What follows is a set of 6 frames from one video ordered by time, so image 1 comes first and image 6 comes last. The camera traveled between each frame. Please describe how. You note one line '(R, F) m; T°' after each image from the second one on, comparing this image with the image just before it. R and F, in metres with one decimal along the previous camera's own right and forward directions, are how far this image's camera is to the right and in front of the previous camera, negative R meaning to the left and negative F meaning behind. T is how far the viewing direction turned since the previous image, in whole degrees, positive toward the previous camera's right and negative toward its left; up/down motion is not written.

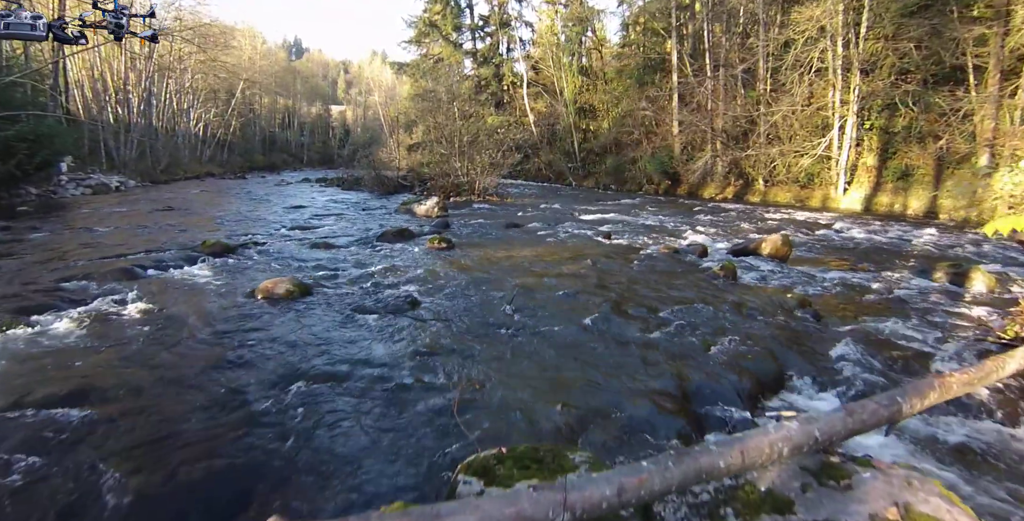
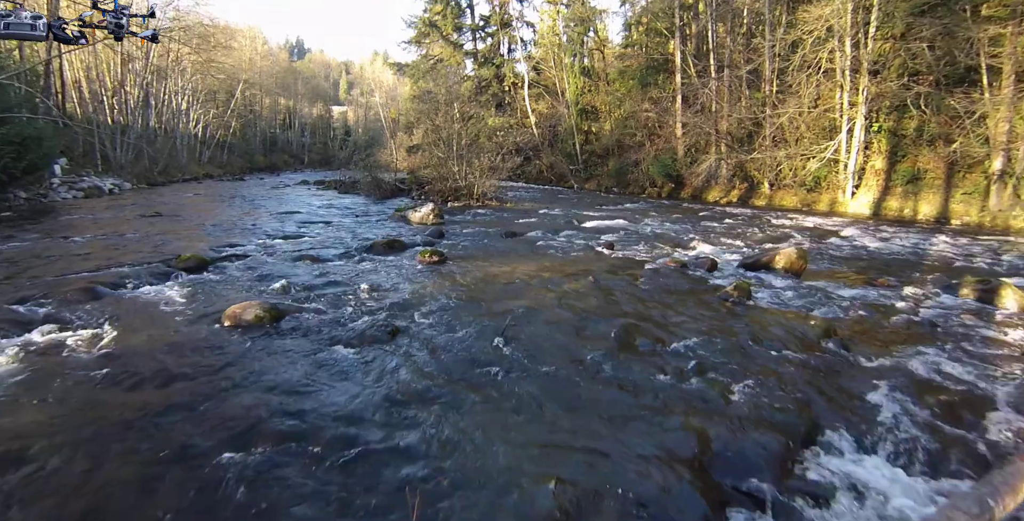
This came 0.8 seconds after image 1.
(+0.1, +0.6) m; 0°
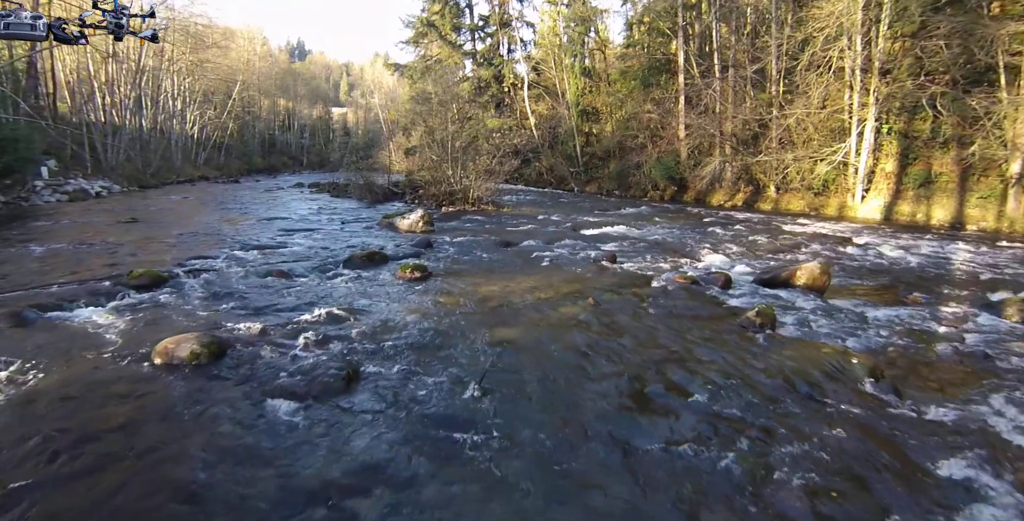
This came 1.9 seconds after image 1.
(+0.1, +0.9) m; 0°
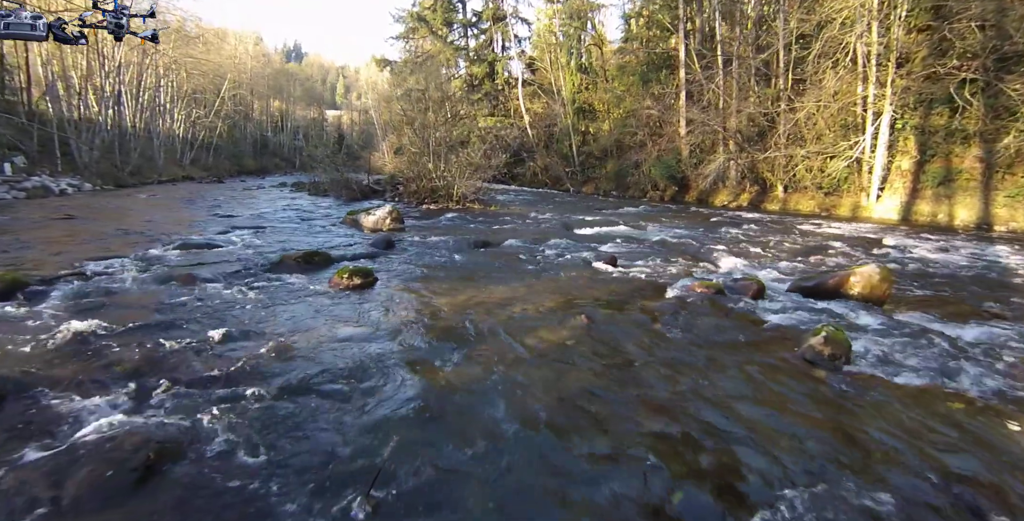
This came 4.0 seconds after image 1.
(+0.3, +1.9) m; 0°
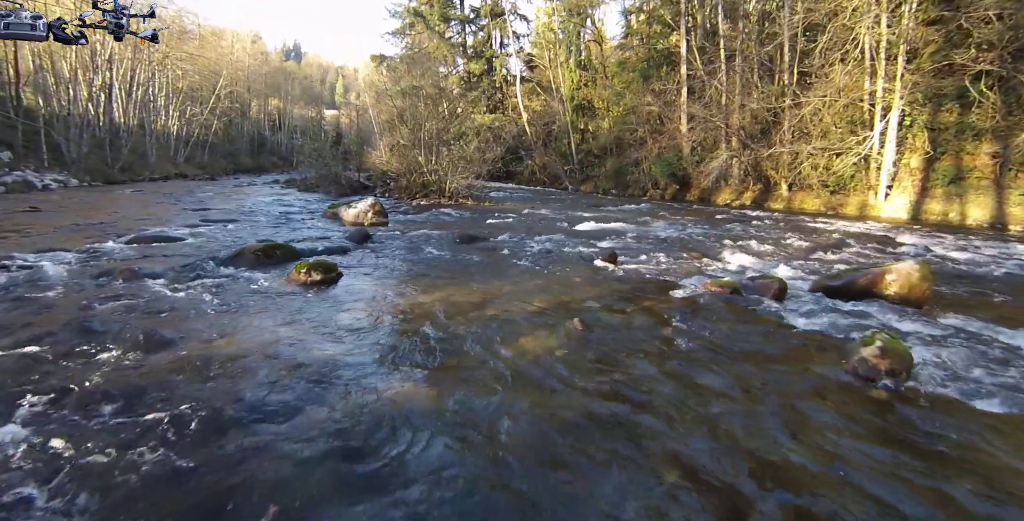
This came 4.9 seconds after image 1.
(+0.2, +0.9) m; 0°
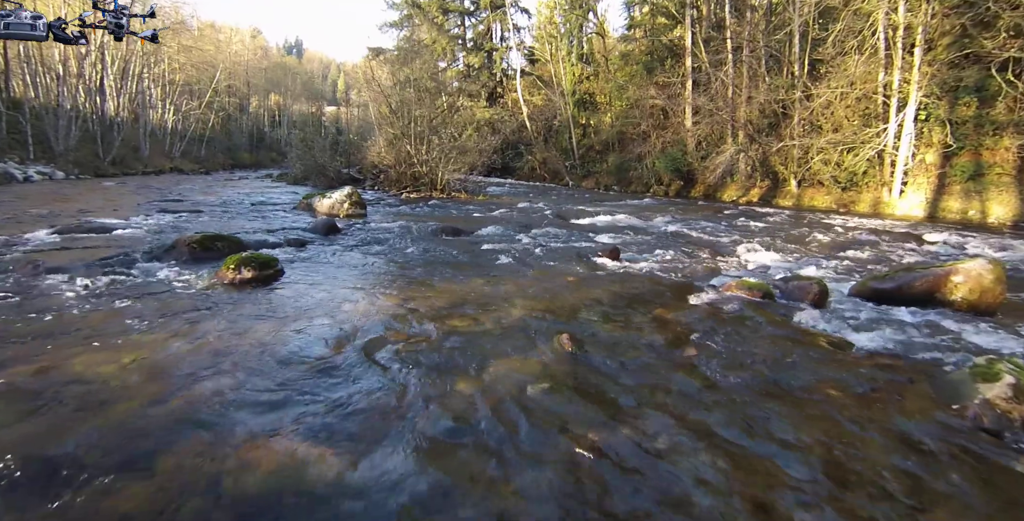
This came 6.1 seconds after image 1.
(+0.2, +1.1) m; 0°
